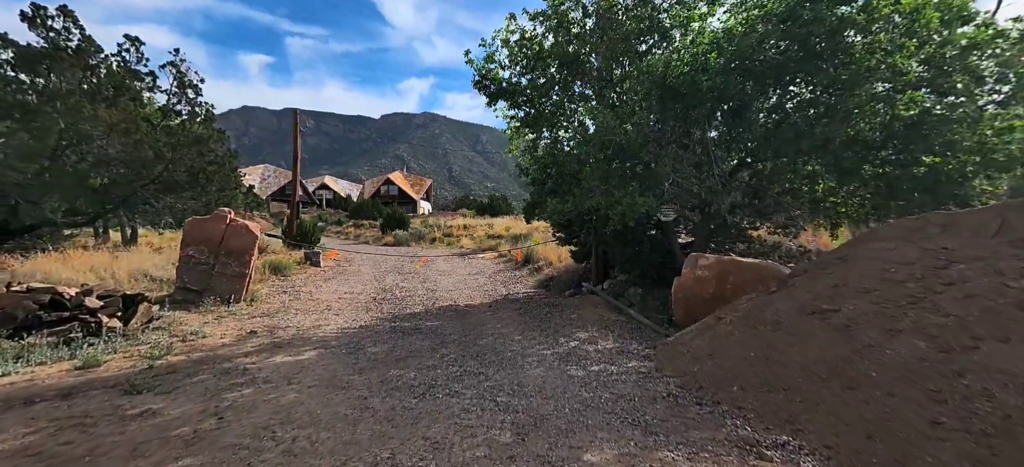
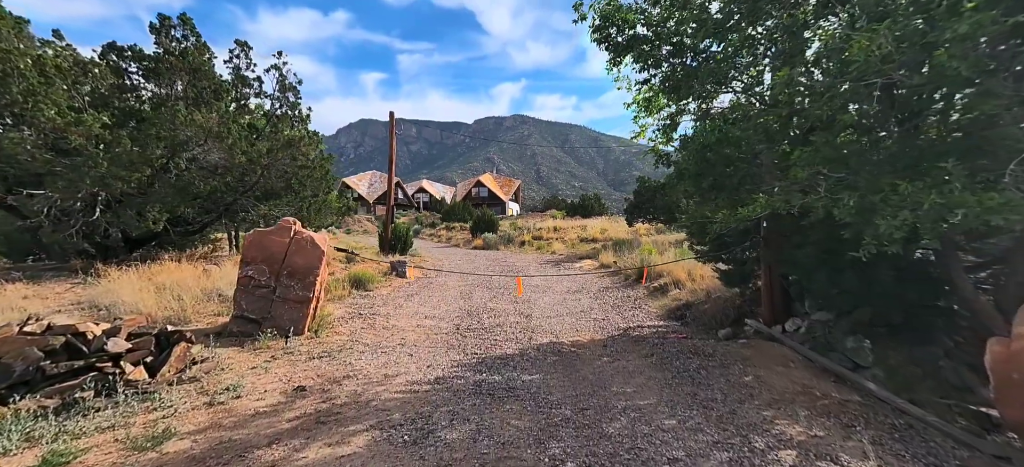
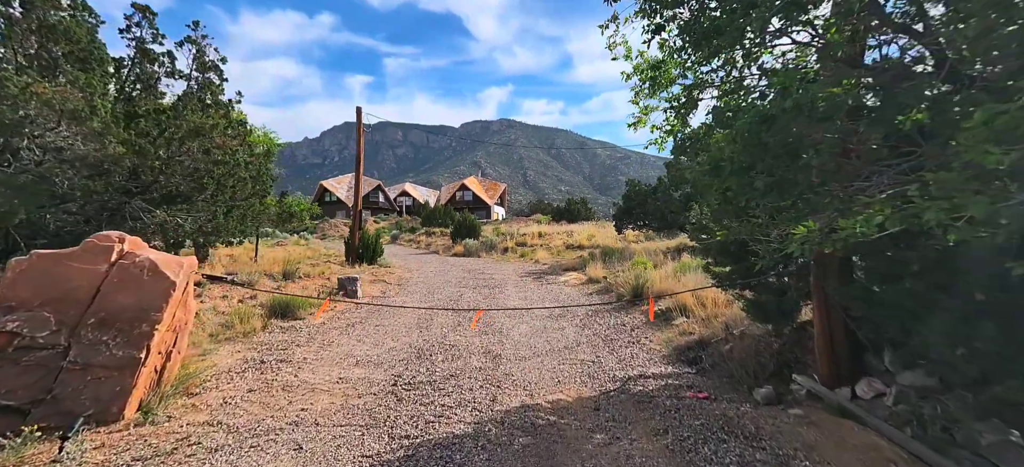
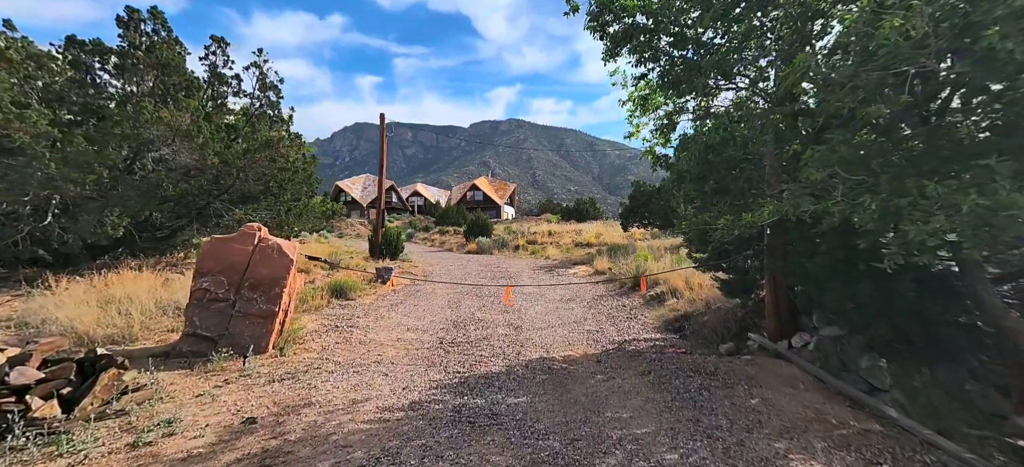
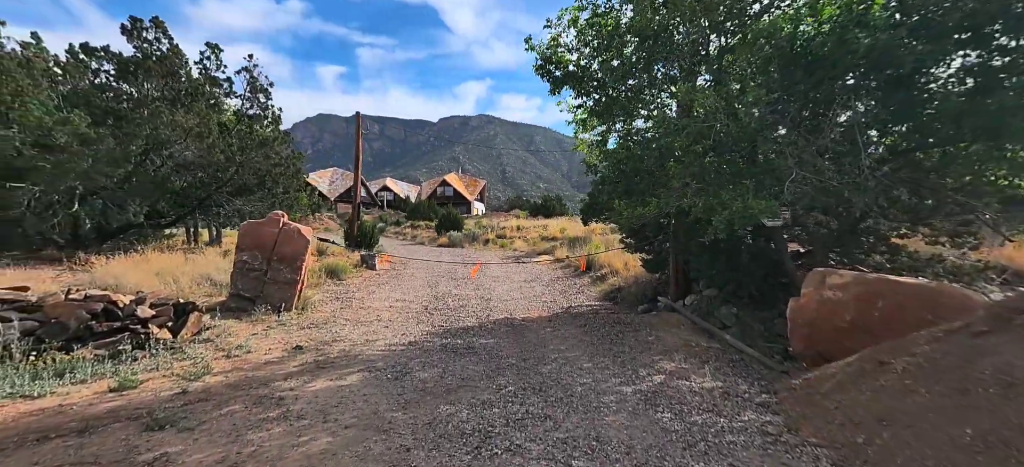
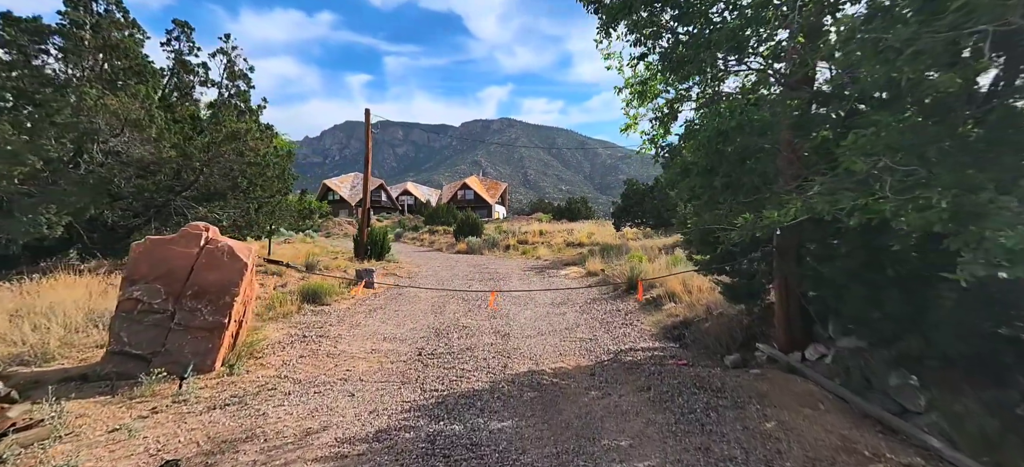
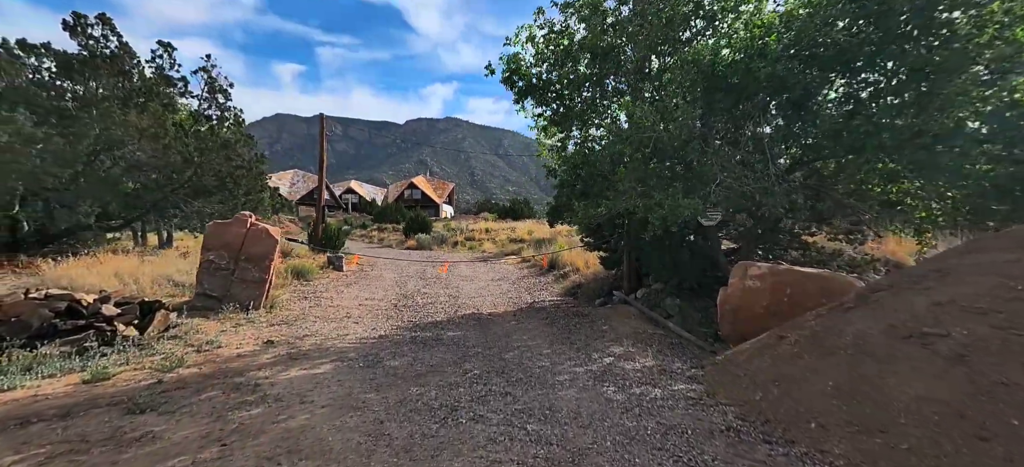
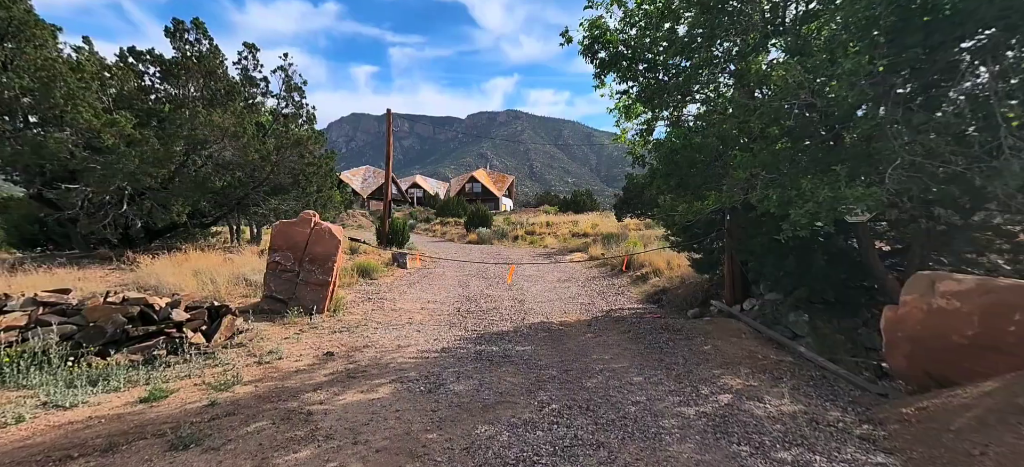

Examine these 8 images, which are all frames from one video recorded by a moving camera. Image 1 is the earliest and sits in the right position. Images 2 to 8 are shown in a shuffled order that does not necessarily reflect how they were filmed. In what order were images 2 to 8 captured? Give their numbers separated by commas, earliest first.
7, 5, 8, 2, 4, 6, 3
